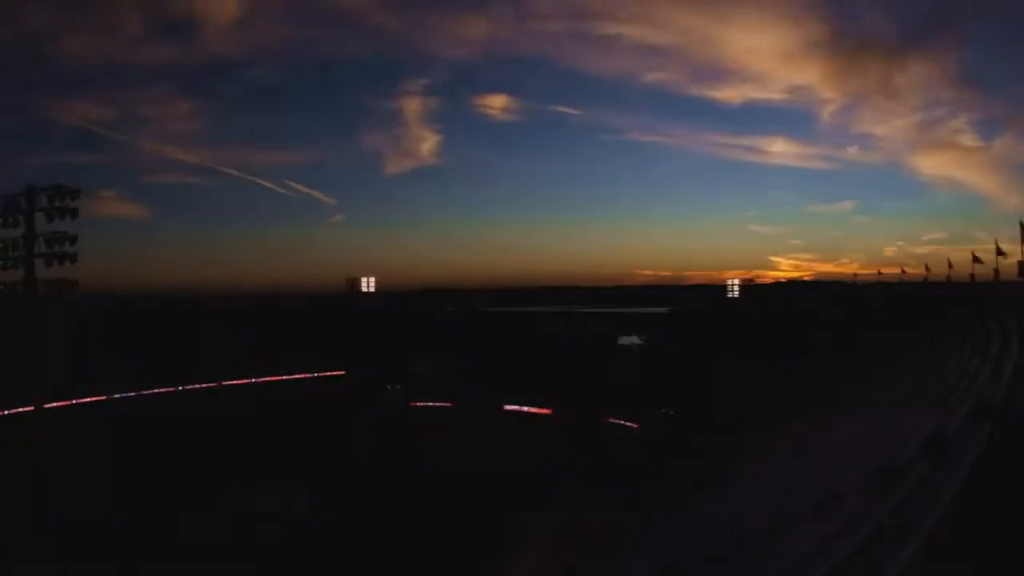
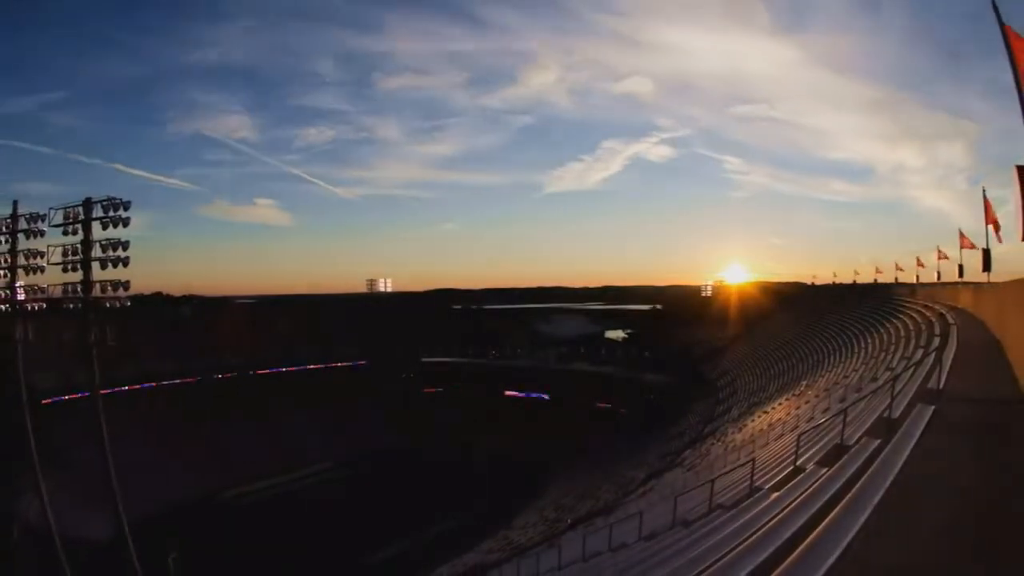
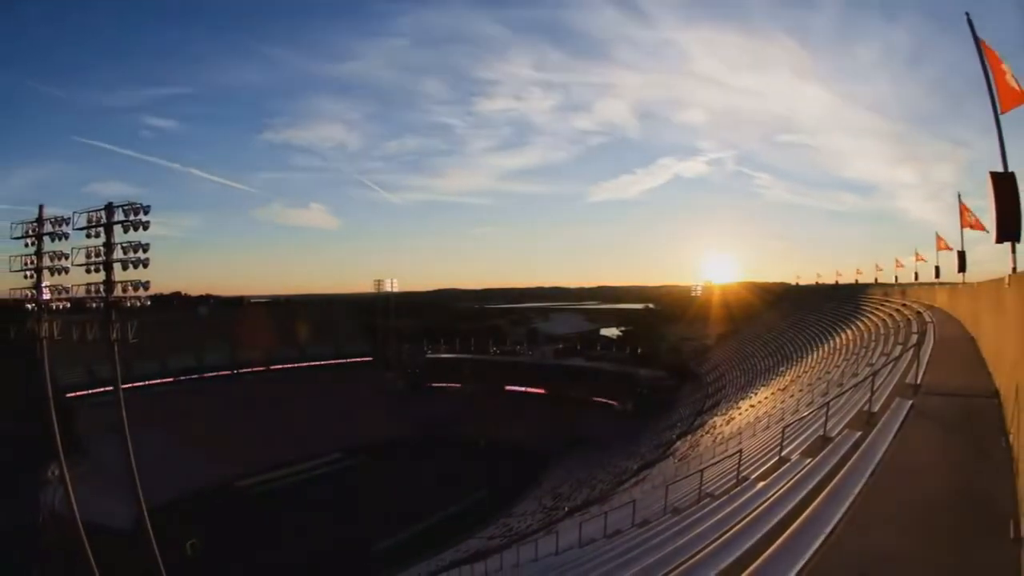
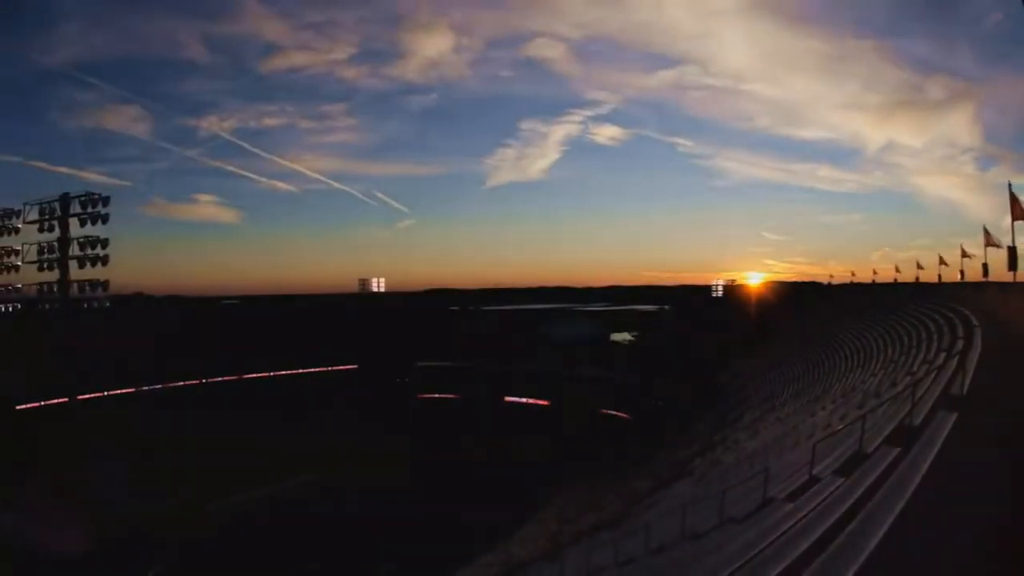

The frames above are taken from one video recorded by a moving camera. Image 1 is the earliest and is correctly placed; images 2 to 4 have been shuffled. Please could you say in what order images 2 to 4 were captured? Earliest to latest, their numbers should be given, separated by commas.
4, 2, 3
